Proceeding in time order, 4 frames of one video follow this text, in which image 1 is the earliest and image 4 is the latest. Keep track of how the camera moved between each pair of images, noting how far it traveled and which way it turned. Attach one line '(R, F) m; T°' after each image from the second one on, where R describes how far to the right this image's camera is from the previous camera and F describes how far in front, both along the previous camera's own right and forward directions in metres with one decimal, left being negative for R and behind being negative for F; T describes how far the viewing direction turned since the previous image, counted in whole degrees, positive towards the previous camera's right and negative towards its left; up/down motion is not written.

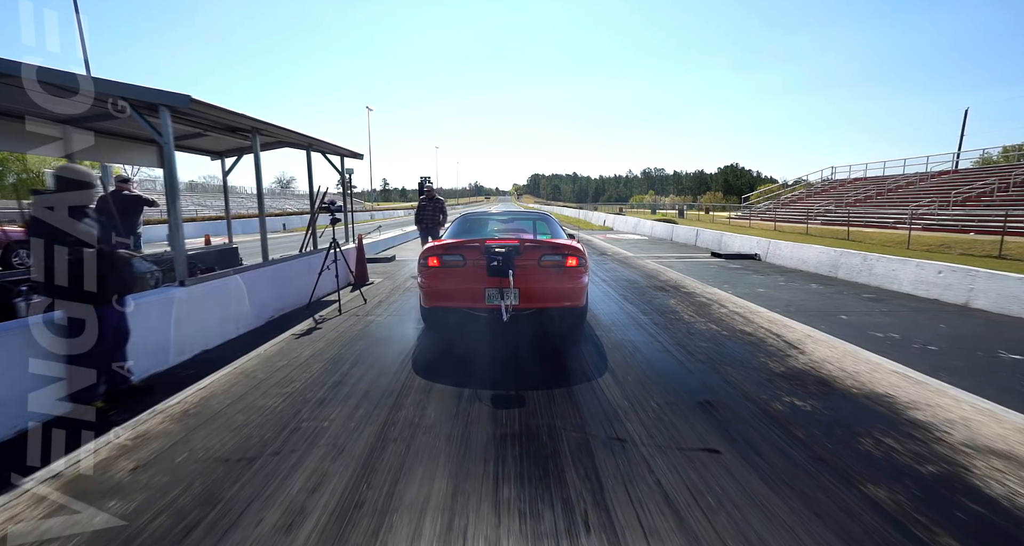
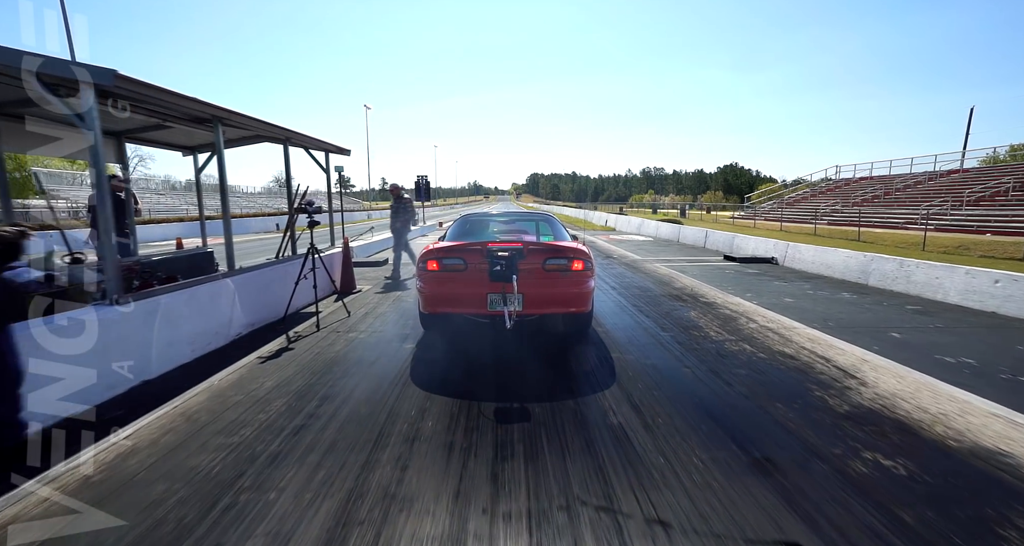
(0.0, +0.6) m; 0°
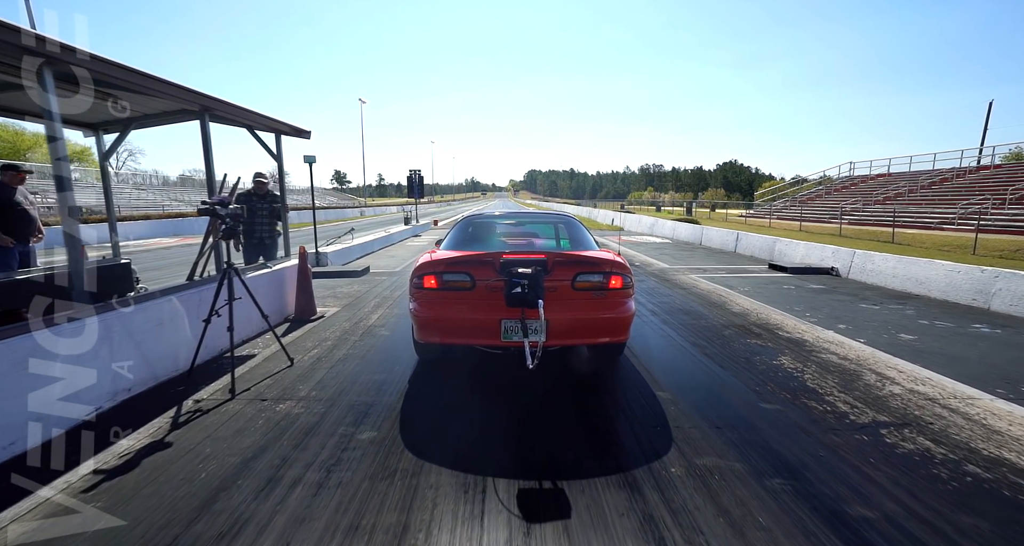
(-0.2, +1.6) m; 0°
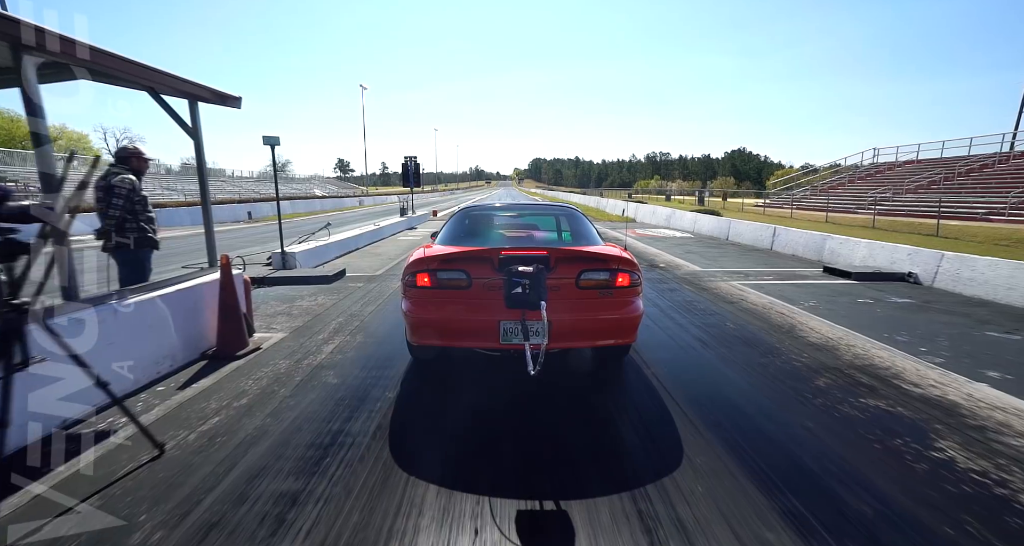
(0.0, +1.4) m; -1°
